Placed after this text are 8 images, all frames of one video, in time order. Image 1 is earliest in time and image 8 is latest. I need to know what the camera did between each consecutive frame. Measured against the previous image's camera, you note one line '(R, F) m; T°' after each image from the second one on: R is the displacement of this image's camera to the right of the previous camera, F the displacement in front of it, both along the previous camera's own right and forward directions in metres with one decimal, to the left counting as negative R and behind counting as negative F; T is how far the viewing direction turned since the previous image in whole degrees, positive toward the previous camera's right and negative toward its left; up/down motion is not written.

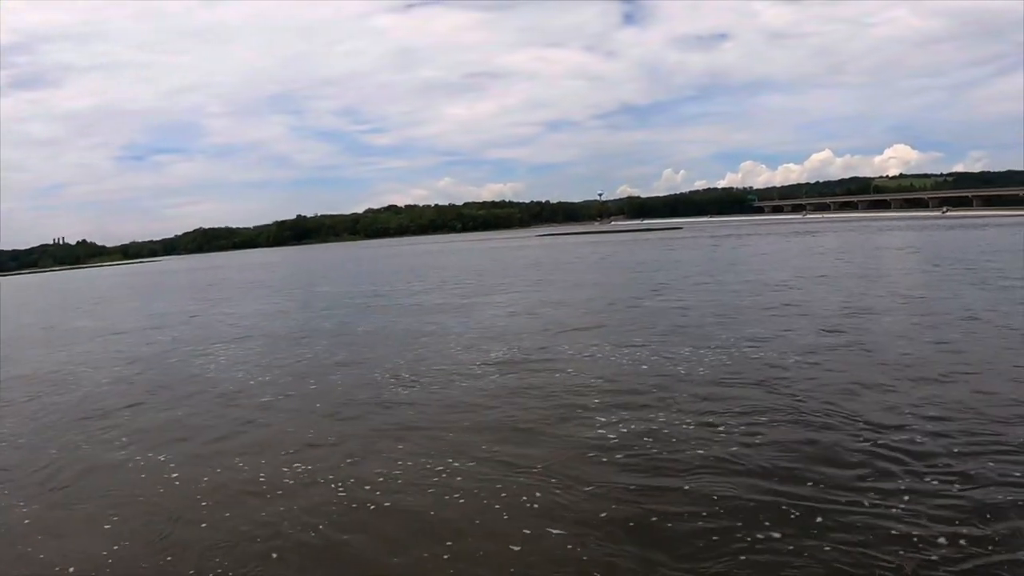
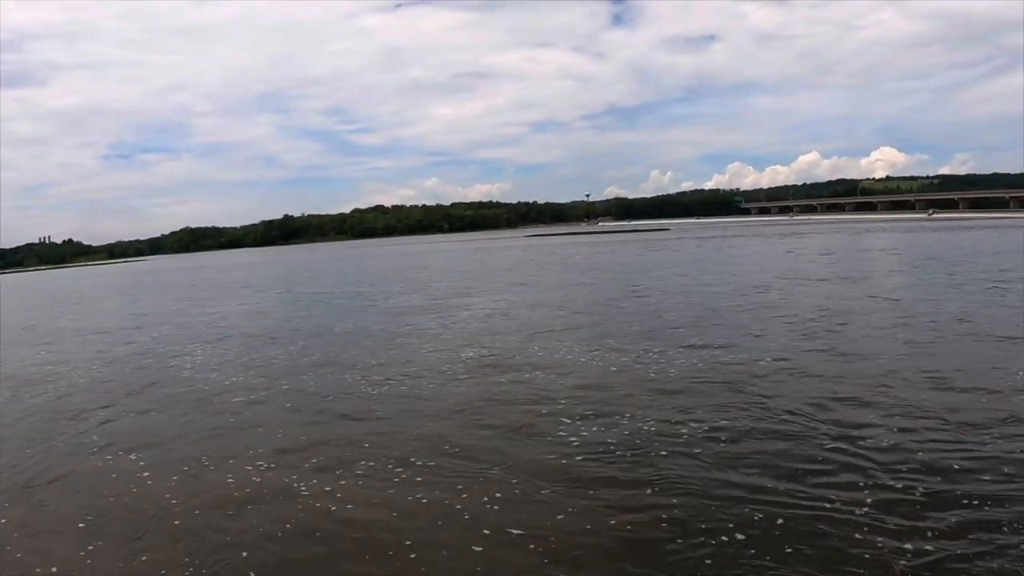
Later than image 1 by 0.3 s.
(-2.3, +0.8) m; +1°
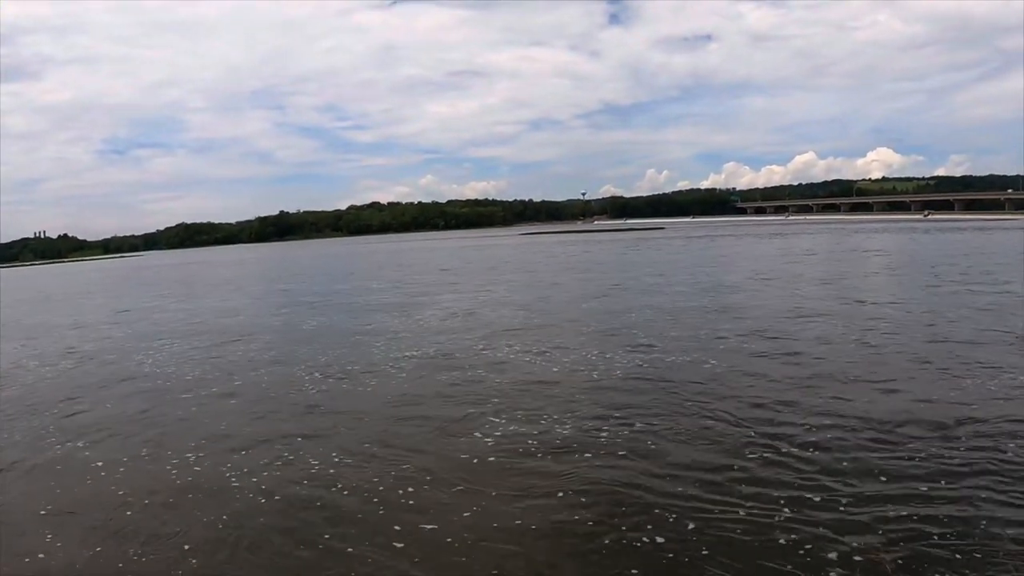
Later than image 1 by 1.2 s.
(+0.8, -0.1) m; 0°
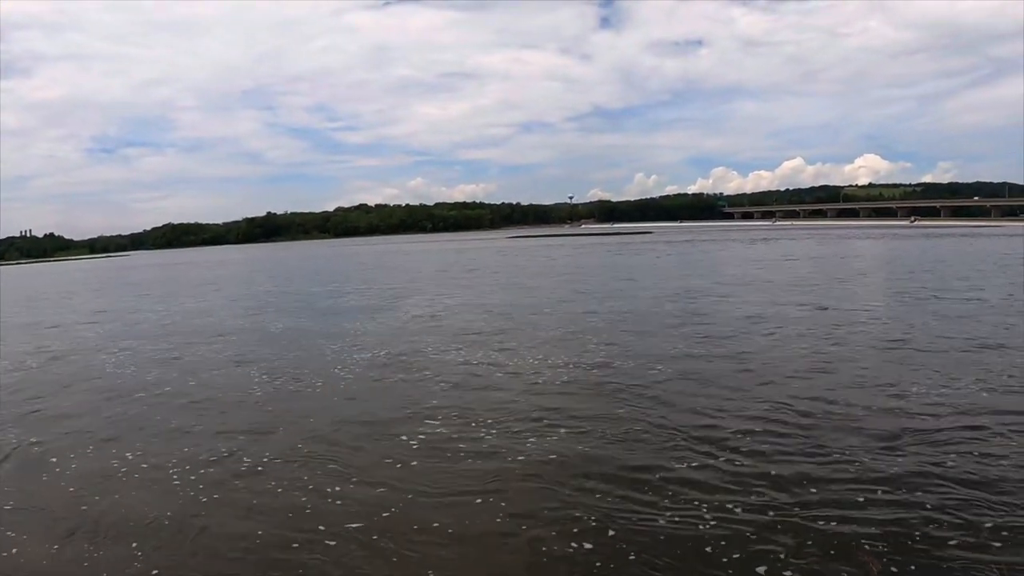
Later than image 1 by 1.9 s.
(+0.6, -0.2) m; +1°
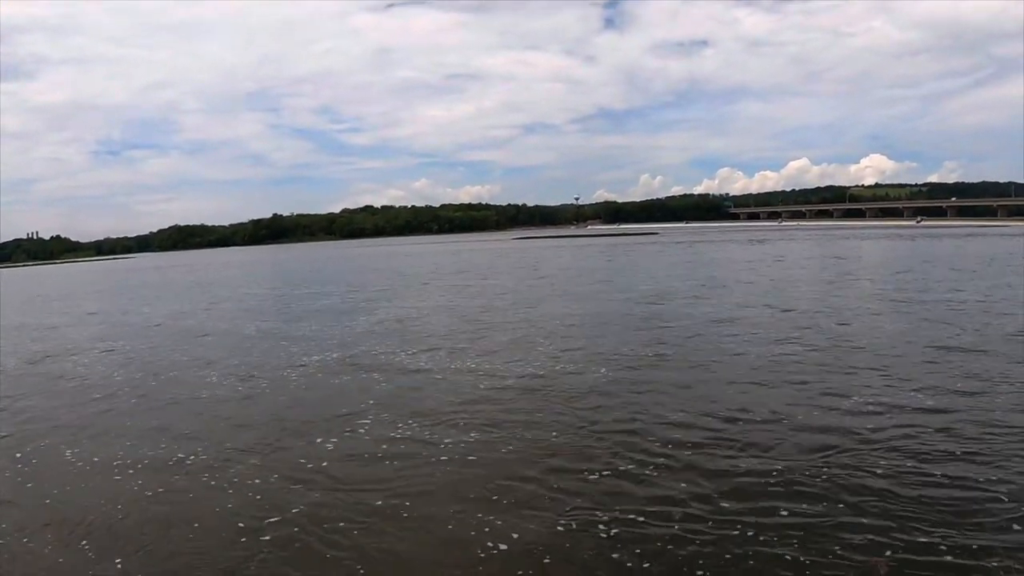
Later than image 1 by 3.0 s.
(+0.9, -0.3) m; 0°
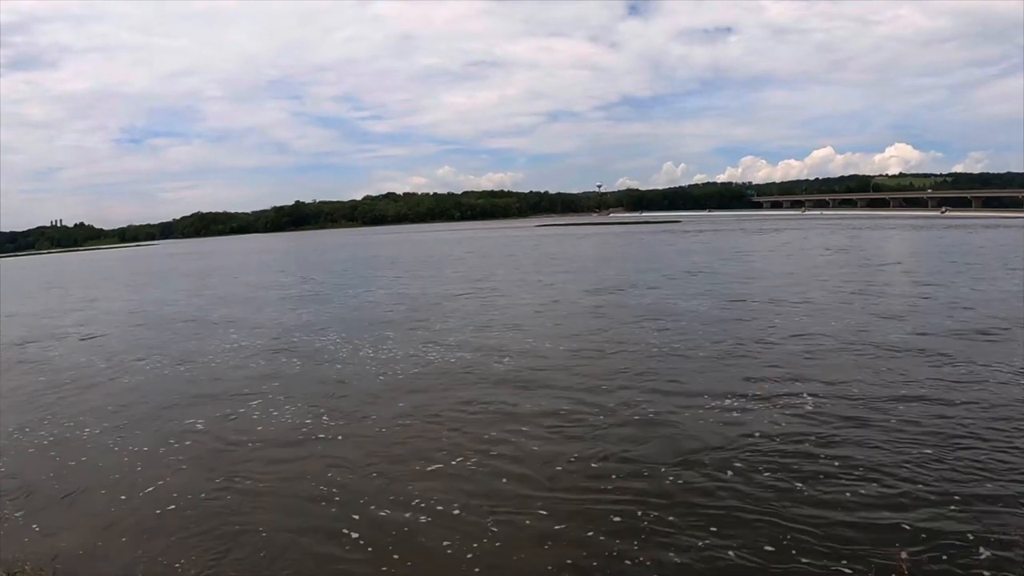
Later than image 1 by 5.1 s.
(0.0, +0.4) m; -1°
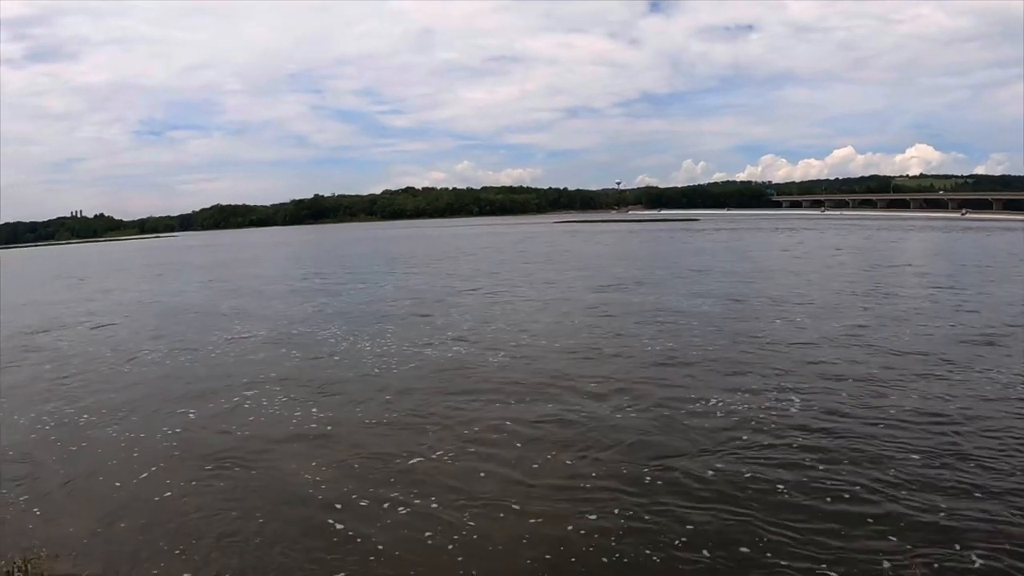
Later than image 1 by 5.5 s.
(-1.0, +0.3) m; -1°
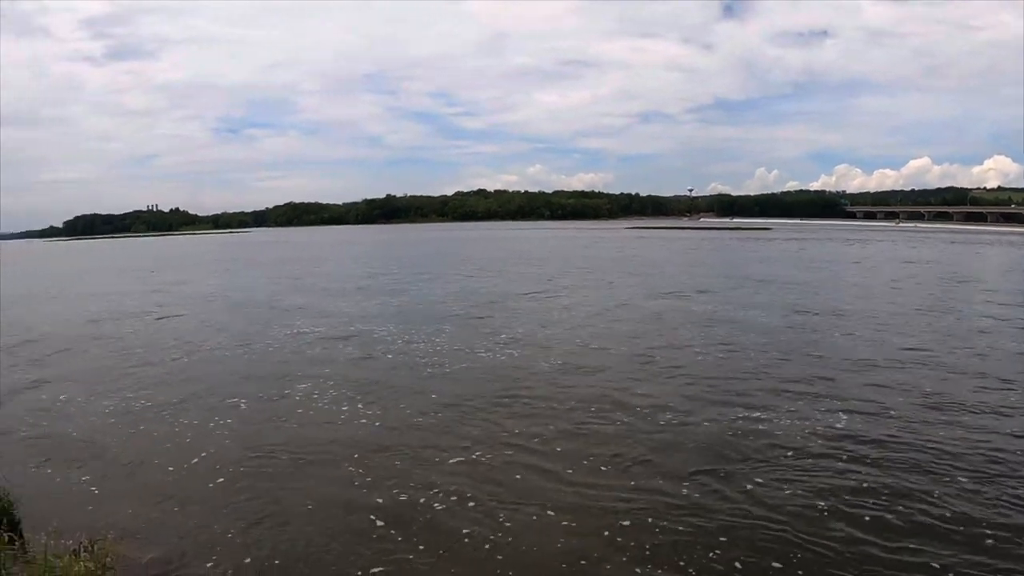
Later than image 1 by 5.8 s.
(-4.0, -0.1) m; -5°
